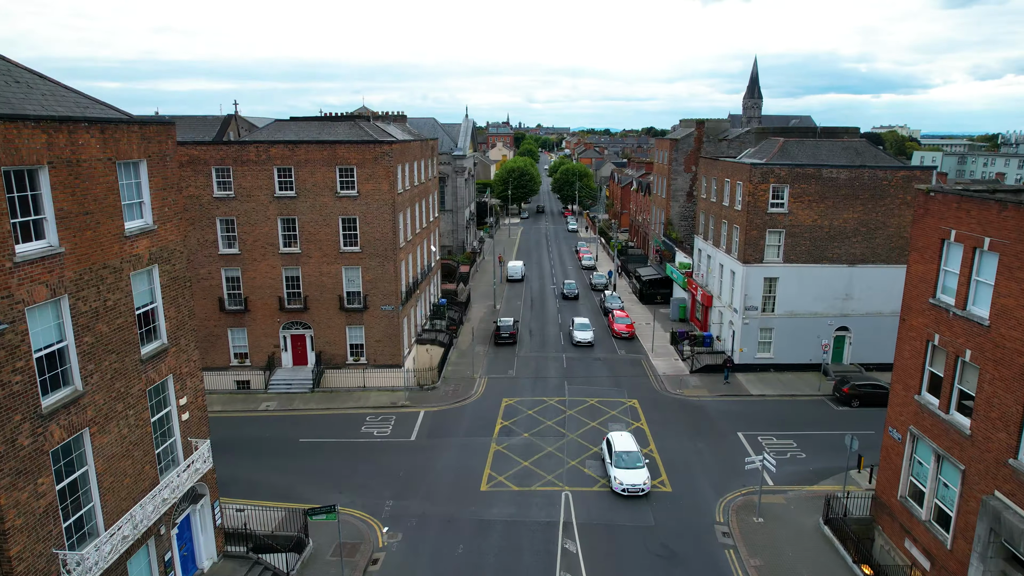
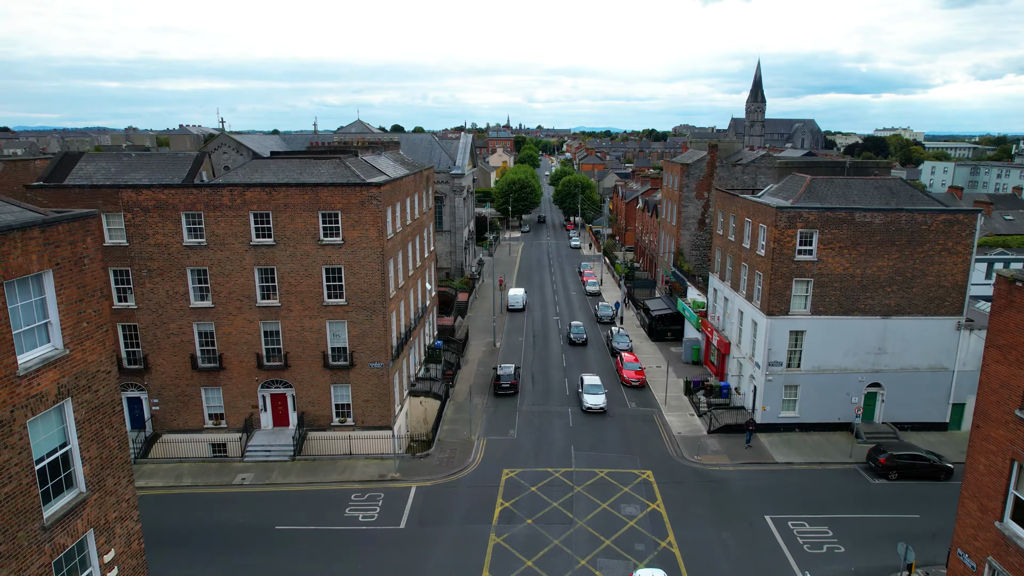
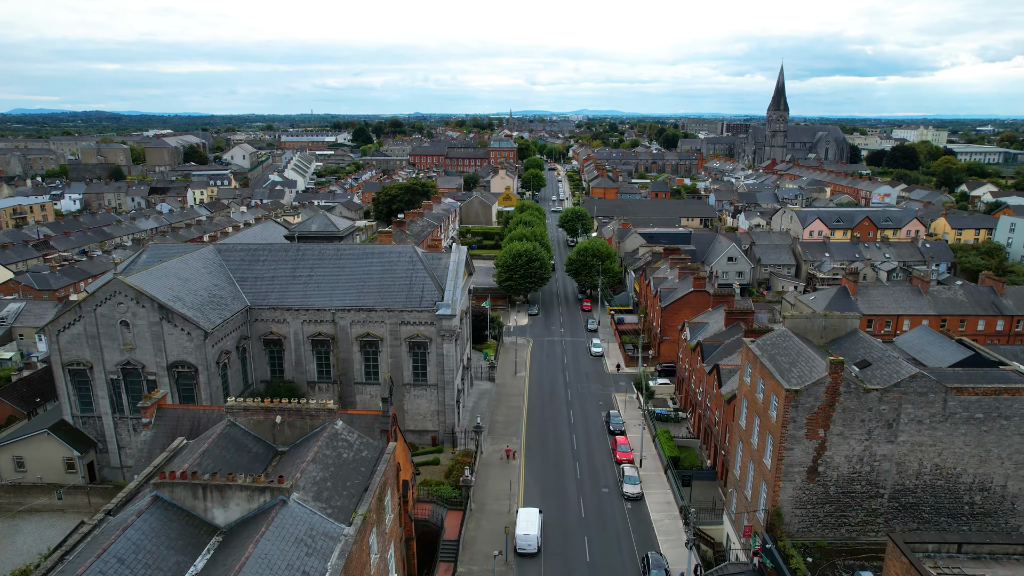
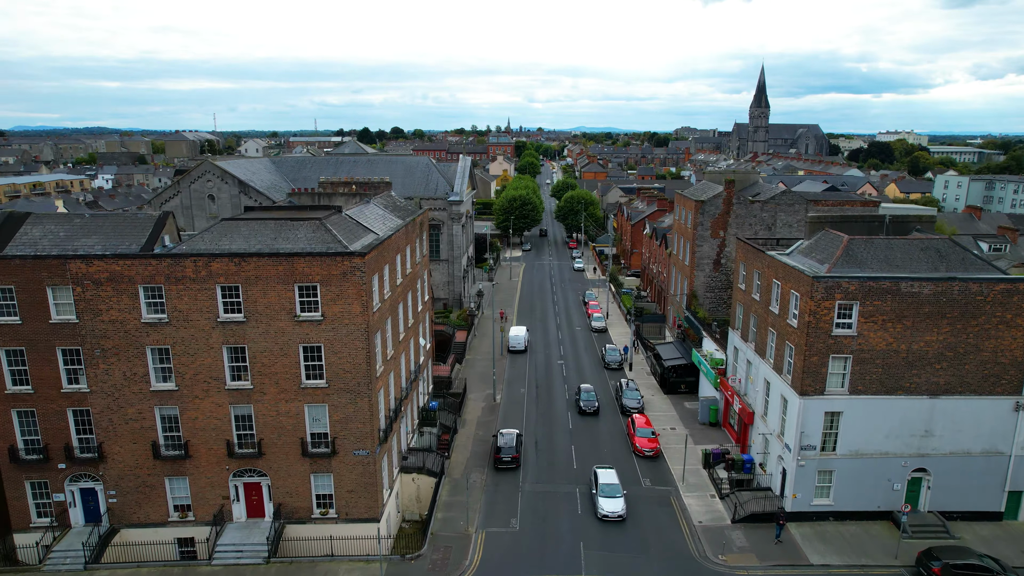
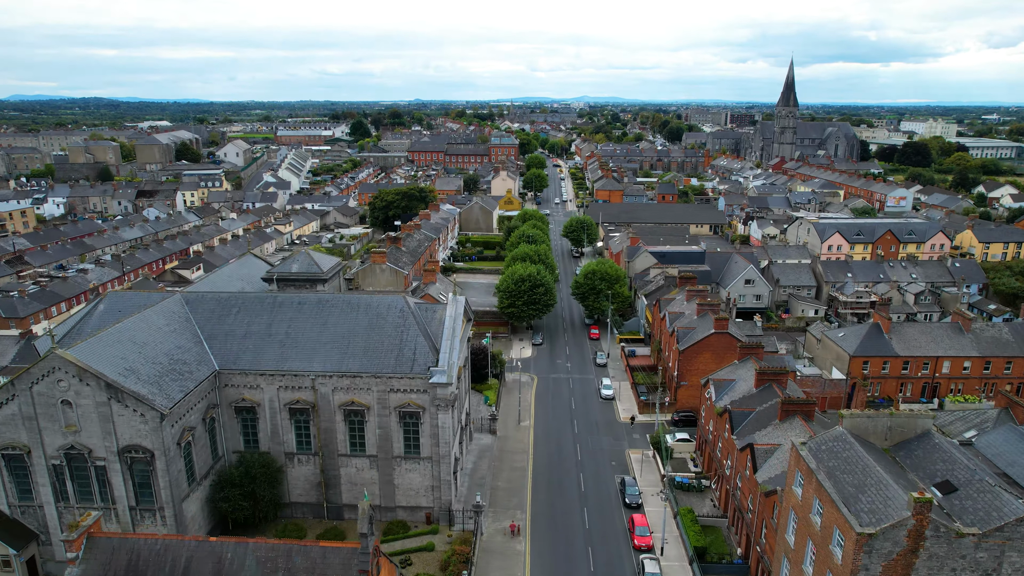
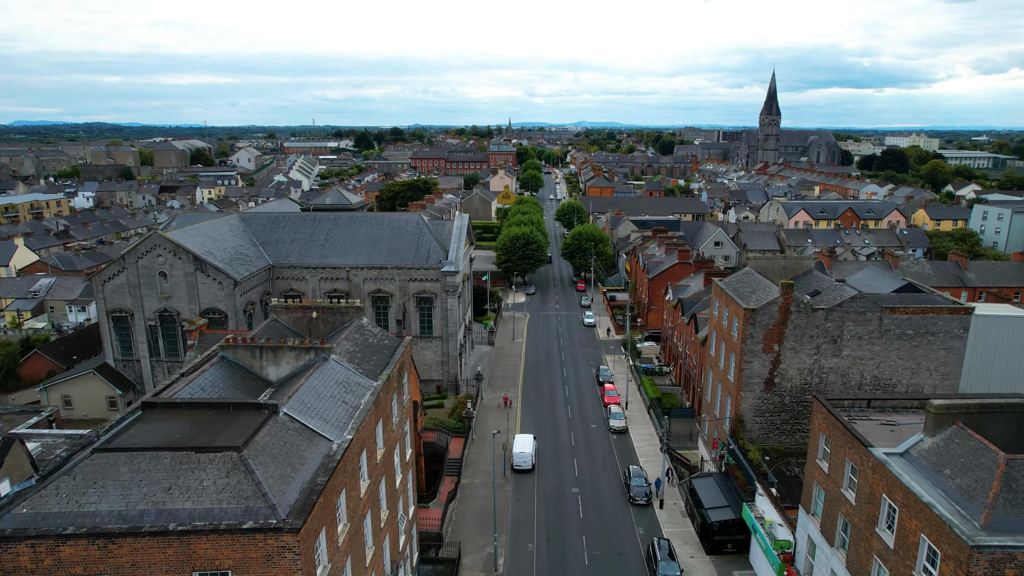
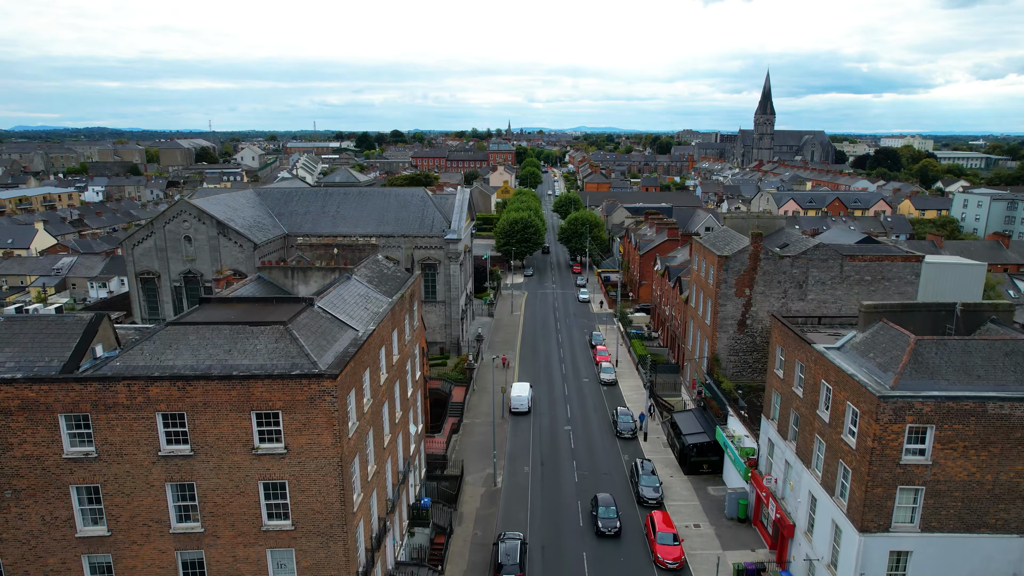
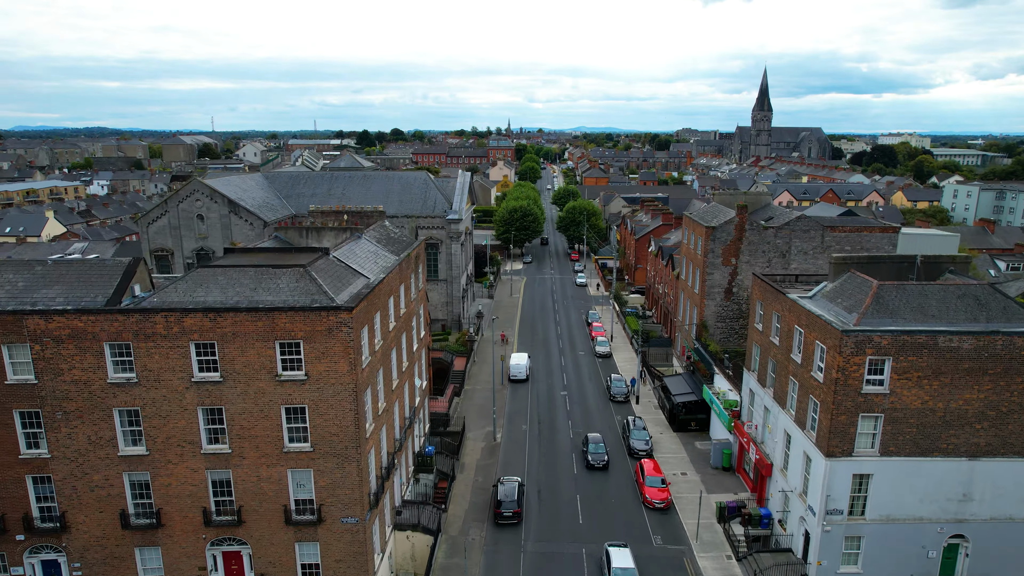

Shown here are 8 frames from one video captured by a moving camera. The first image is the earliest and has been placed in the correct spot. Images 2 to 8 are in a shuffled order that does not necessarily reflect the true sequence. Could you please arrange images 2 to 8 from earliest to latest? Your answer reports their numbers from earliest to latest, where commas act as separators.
2, 4, 8, 7, 6, 3, 5
